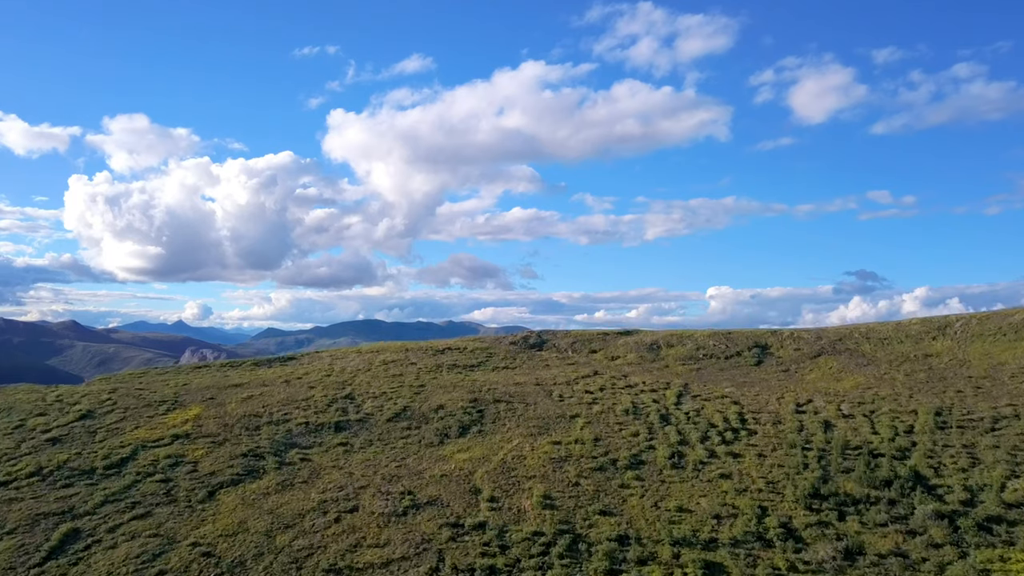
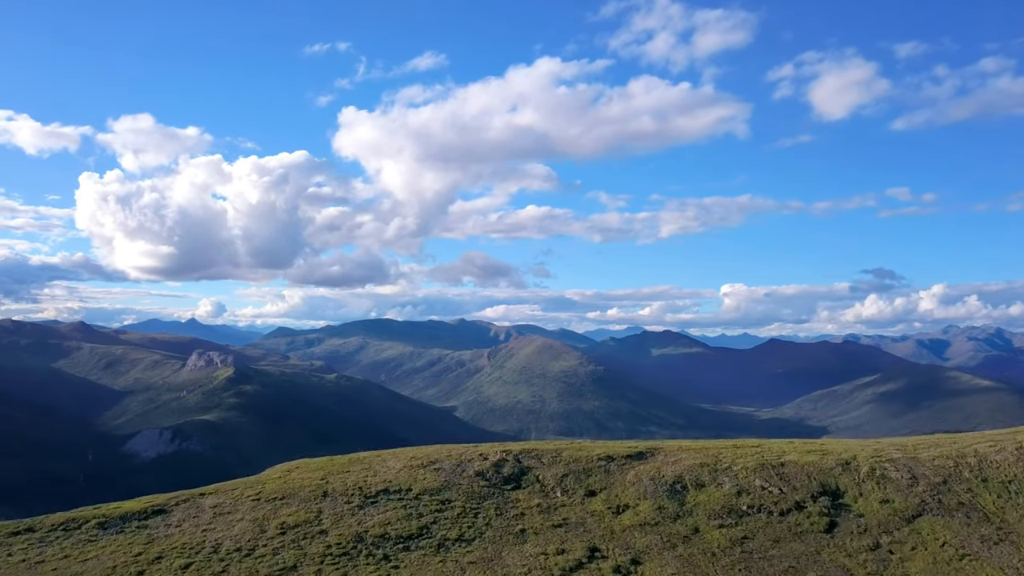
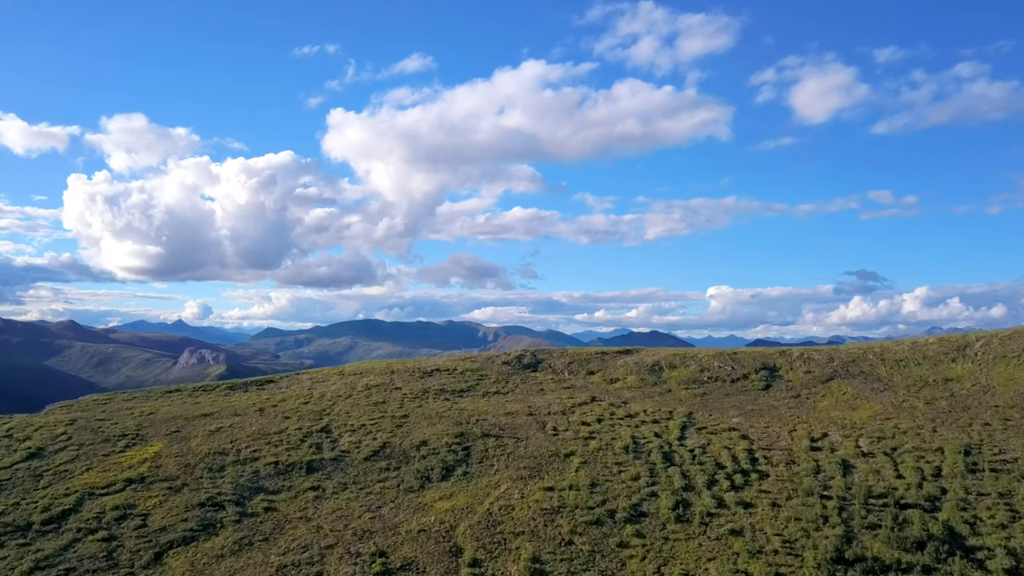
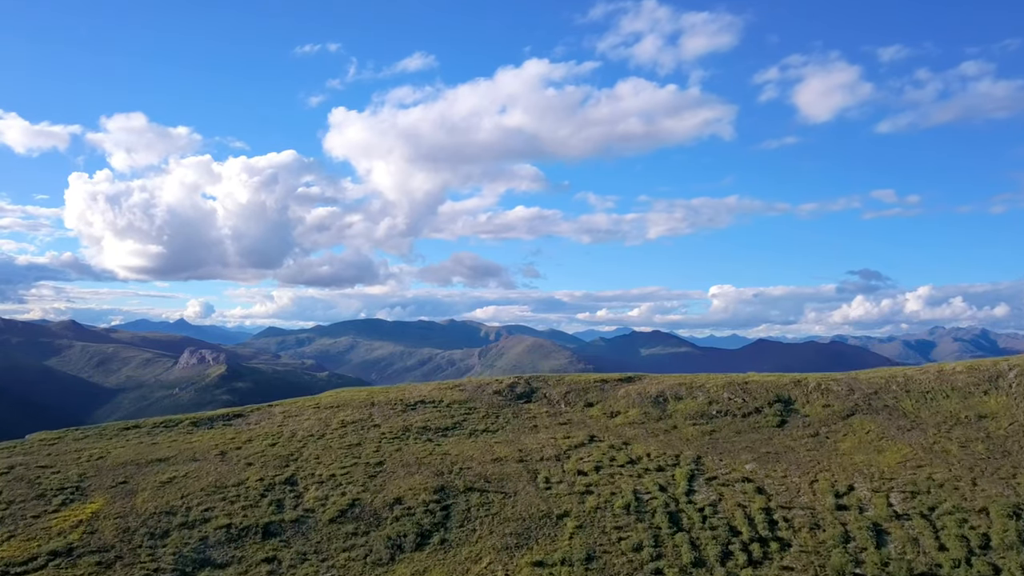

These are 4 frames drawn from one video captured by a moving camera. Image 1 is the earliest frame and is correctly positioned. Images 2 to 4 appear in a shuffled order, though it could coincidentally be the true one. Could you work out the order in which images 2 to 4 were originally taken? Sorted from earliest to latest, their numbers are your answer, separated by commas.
3, 4, 2
